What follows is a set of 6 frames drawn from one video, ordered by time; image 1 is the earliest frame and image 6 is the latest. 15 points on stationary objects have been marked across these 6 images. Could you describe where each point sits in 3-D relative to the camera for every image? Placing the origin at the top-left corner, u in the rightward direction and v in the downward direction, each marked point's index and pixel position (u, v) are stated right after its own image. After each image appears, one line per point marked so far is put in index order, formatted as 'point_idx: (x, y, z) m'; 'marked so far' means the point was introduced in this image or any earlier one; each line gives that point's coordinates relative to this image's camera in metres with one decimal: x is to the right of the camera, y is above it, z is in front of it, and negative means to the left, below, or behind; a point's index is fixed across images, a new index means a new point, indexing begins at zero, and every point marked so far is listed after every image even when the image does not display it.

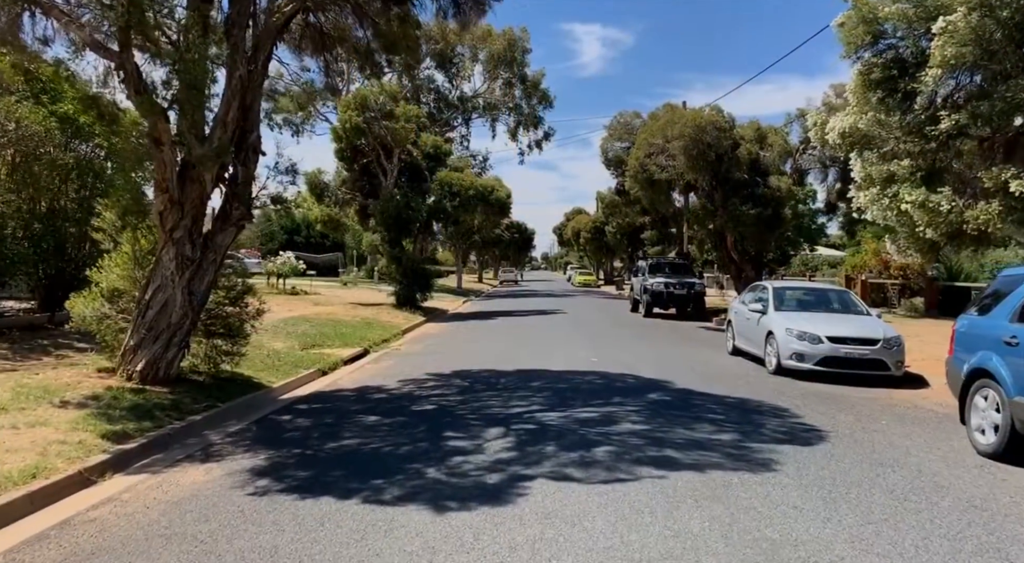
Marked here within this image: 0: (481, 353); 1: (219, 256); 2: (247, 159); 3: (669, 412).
0: (-0.7, -1.5, +16.6) m
1: (-4.0, +0.3, +10.5) m
2: (-3.8, +1.7, +10.8) m
3: (+1.8, -1.5, +8.8) m
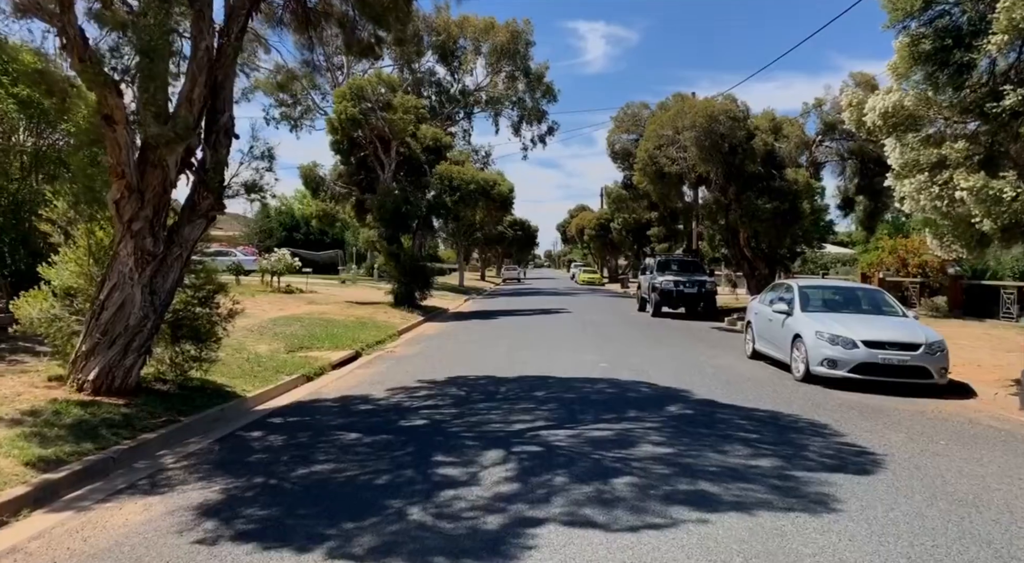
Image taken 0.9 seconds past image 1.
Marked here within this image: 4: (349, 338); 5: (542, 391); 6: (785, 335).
0: (-0.6, -1.5, +15.4) m
1: (-4.0, +0.4, +9.4) m
2: (-3.7, +1.8, +9.7) m
3: (+1.8, -1.5, +7.7) m
4: (-3.7, -1.3, +17.3) m
5: (+0.4, -1.5, +10.1) m
6: (+4.5, -0.9, +12.5) m
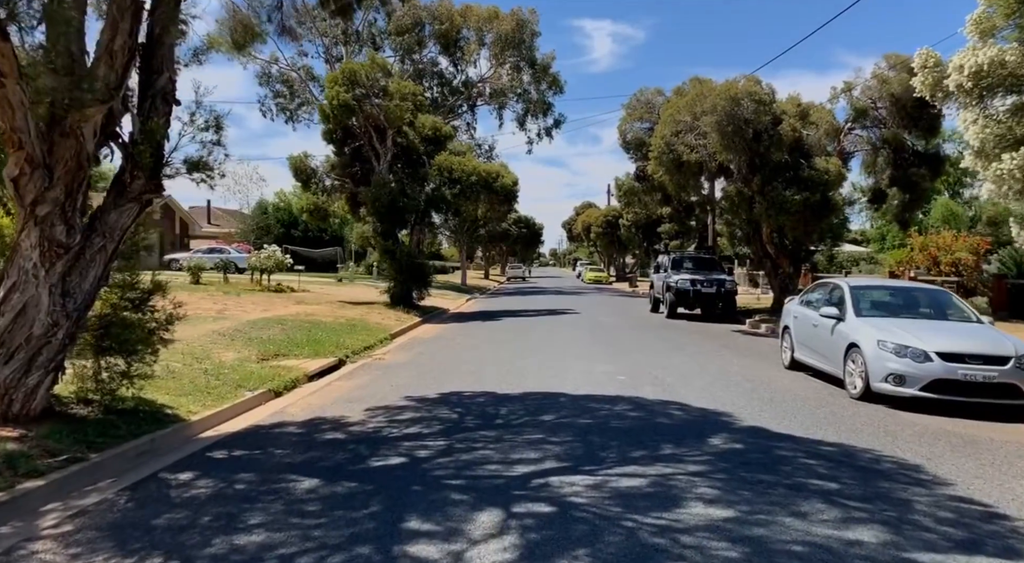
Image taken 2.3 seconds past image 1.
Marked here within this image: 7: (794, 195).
0: (-0.6, -1.5, +13.6) m
1: (-4.0, +0.4, +7.6) m
2: (-3.7, +1.8, +7.9) m
3: (+1.8, -1.5, +5.8) m
4: (-3.6, -1.2, +15.5) m
5: (+0.4, -1.4, +8.3) m
6: (+4.5, -0.9, +10.7) m
7: (+7.3, +2.2, +19.9) m
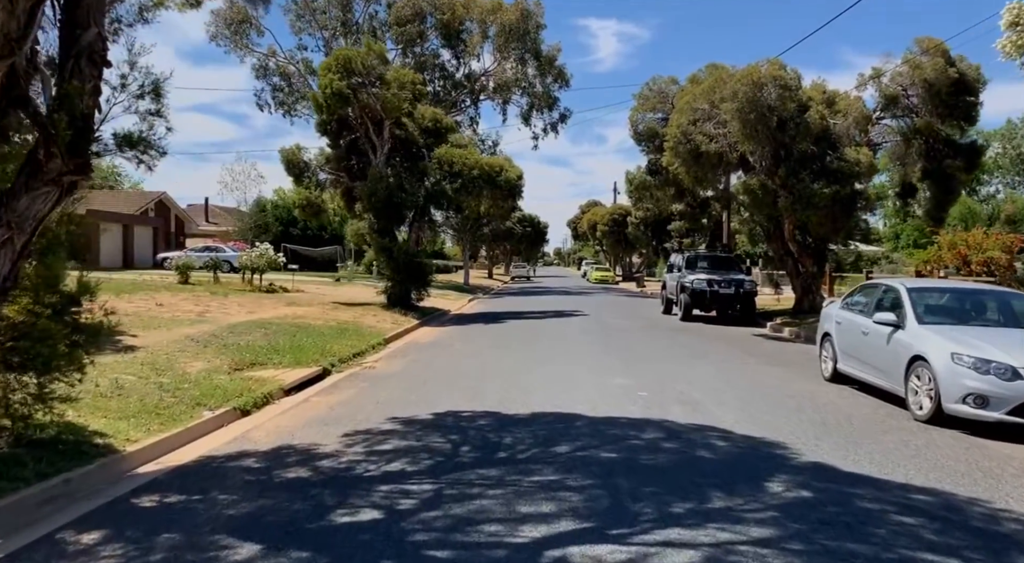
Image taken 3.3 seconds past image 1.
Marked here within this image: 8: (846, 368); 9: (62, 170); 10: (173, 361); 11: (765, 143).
0: (-0.5, -1.5, +12.1) m
1: (-4.0, +0.4, +6.1) m
2: (-3.7, +1.8, +6.4) m
3: (+1.9, -1.5, +4.3) m
4: (-3.5, -1.3, +14.0) m
5: (+0.5, -1.5, +6.8) m
6: (+4.6, -0.9, +9.2) m
7: (+7.4, +2.2, +18.3) m
8: (+4.7, -1.2, +10.8) m
9: (-3.7, +0.9, +6.3) m
10: (-5.0, -1.2, +11.3) m
11: (+6.2, +3.4, +18.8) m
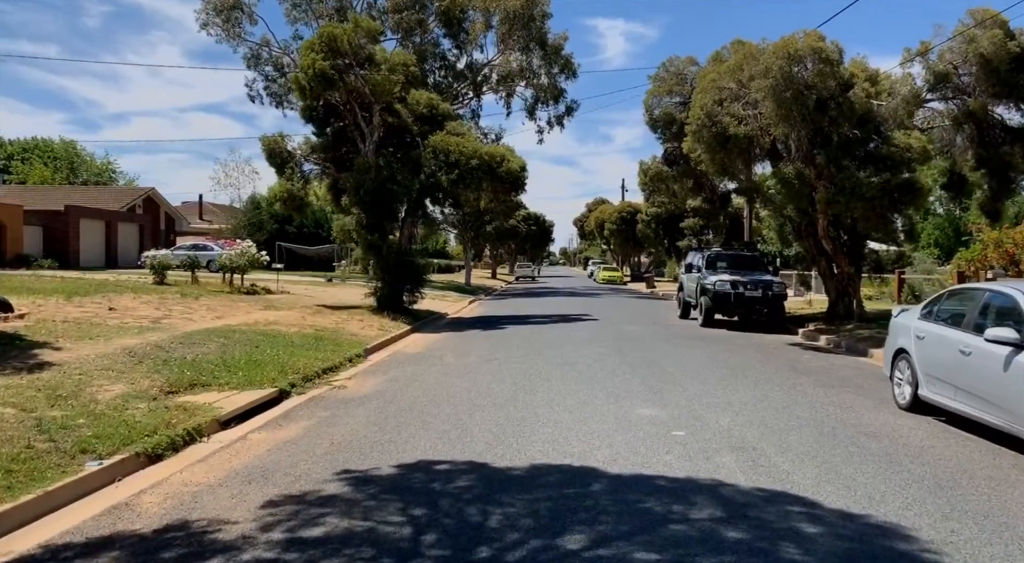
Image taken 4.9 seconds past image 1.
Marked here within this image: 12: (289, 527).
0: (-0.5, -1.5, +9.9) m
1: (-4.0, +0.3, +3.9) m
2: (-3.7, +1.7, +4.2) m
3: (+1.8, -1.6, +2.0) m
4: (-3.6, -1.3, +11.7) m
5: (+0.4, -1.5, +4.5) m
6: (+4.5, -0.9, +6.8) m
7: (+7.5, +2.2, +16.0) m
8: (+4.6, -1.3, +8.5) m
9: (-3.8, +0.9, +4.0) m
10: (-5.0, -1.2, +9.1) m
11: (+6.3, +3.4, +16.5) m
12: (-1.5, -1.6, +5.0) m
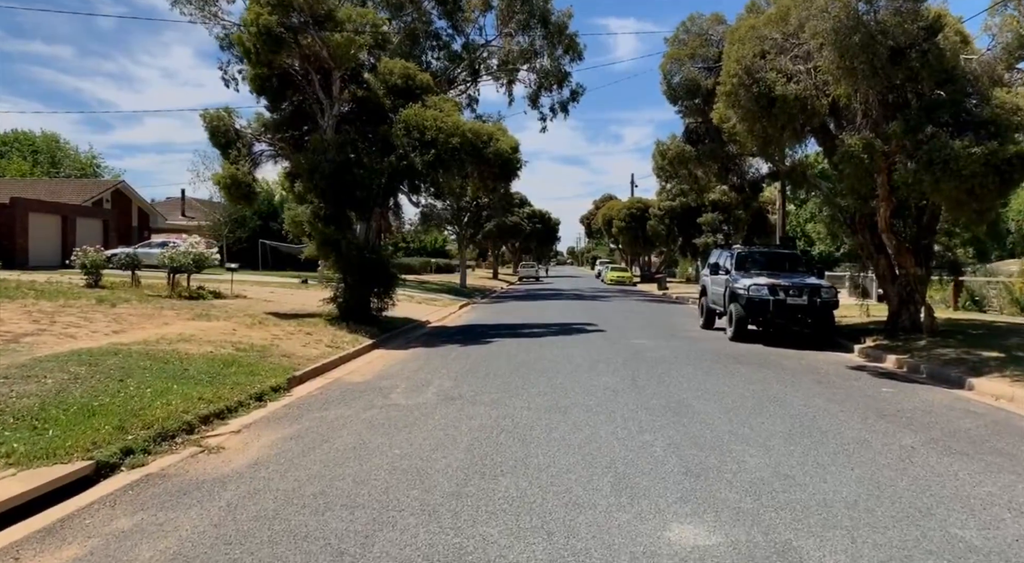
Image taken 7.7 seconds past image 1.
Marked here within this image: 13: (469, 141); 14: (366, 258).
0: (-0.9, -1.6, +6.0) m
1: (-4.5, +0.2, 0.0) m
2: (-4.2, +1.7, +0.4) m
3: (+1.3, -1.7, -1.8) m
4: (-4.0, -1.4, +7.9) m
5: (-0.1, -1.6, +0.7) m
6: (+4.1, -1.0, +2.9) m
7: (+7.1, +2.1, +12.1) m
8: (+4.2, -1.4, +4.6) m
9: (-4.2, +0.8, +0.2) m
10: (-5.4, -1.3, +5.3) m
11: (+5.9, +3.3, +12.6) m
12: (-1.9, -1.7, +1.1) m
13: (-1.0, +3.6, +19.4) m
14: (-3.6, +0.6, +19.3) m
